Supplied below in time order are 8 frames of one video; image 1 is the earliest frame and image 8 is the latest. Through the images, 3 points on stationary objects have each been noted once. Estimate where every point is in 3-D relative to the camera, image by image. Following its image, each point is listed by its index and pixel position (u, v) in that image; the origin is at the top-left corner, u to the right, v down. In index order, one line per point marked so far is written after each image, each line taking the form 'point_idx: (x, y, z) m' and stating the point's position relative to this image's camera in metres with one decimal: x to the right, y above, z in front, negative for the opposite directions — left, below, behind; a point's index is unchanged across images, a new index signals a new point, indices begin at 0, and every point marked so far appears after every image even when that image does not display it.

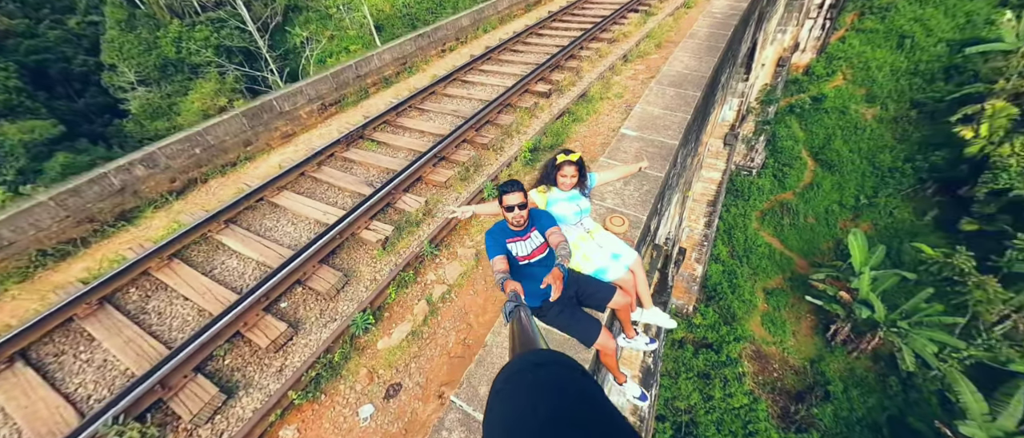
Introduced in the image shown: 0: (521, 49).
0: (+0.2, +4.4, +8.9) m
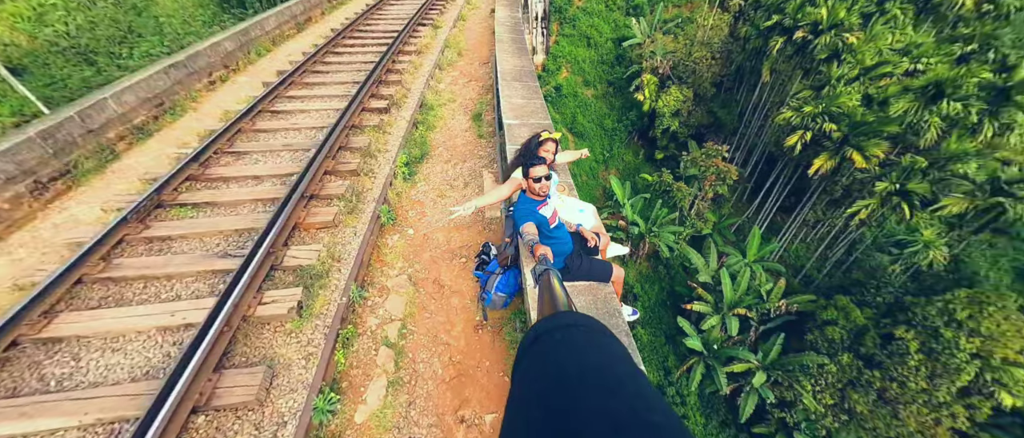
0: (-4.4, +3.5, +8.2) m
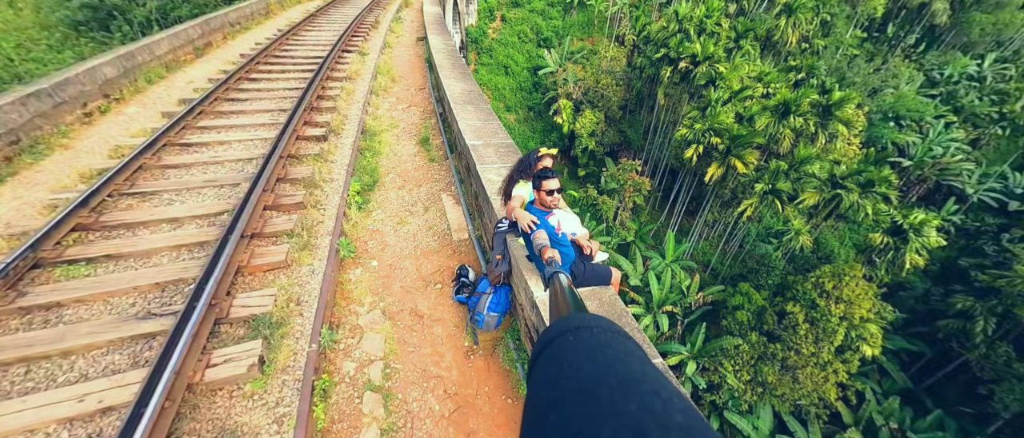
0: (-5.7, +2.6, +7.4) m
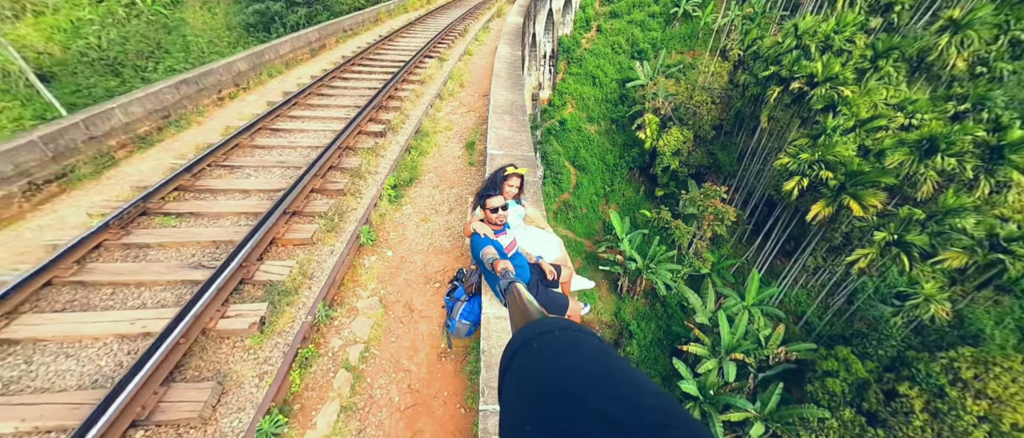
0: (-4.5, +3.1, +8.5) m
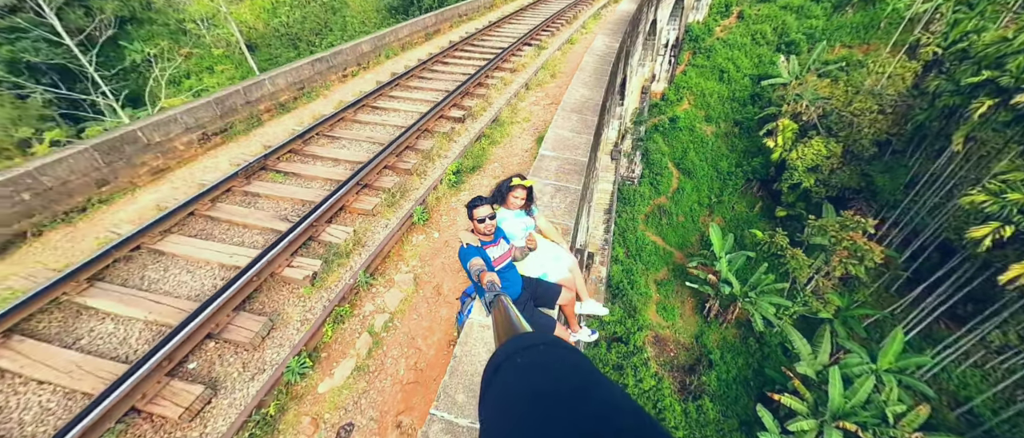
0: (-2.2, +3.8, +9.2) m
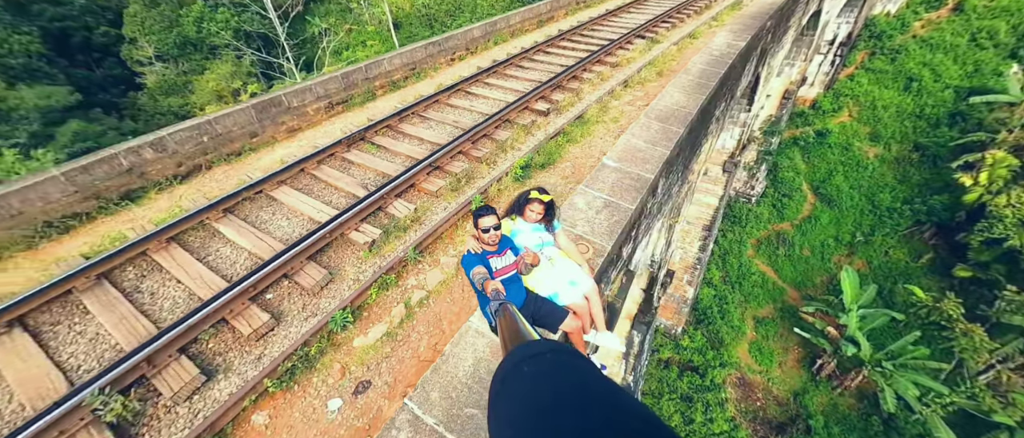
0: (+0.4, +4.1, +9.2) m
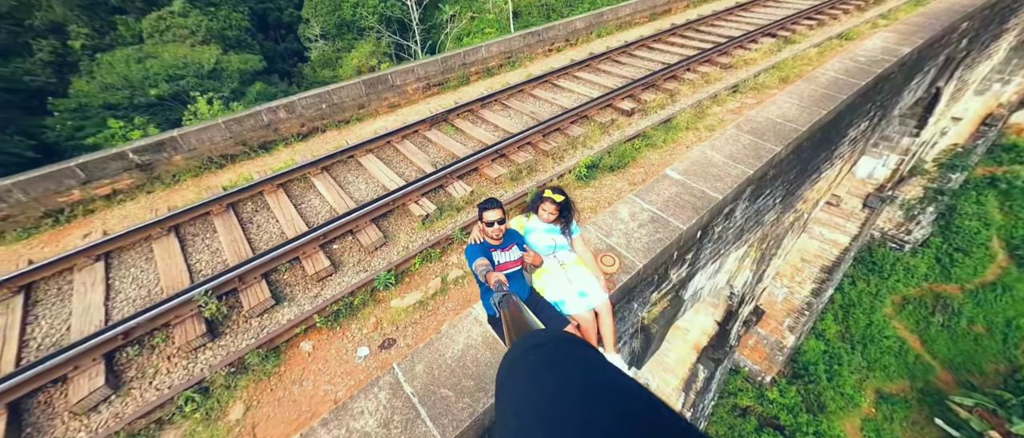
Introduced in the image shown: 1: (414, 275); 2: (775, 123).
0: (+2.8, +4.0, +8.7) m
1: (-1.3, -0.7, +4.5) m
2: (+3.5, +1.3, +4.5) m
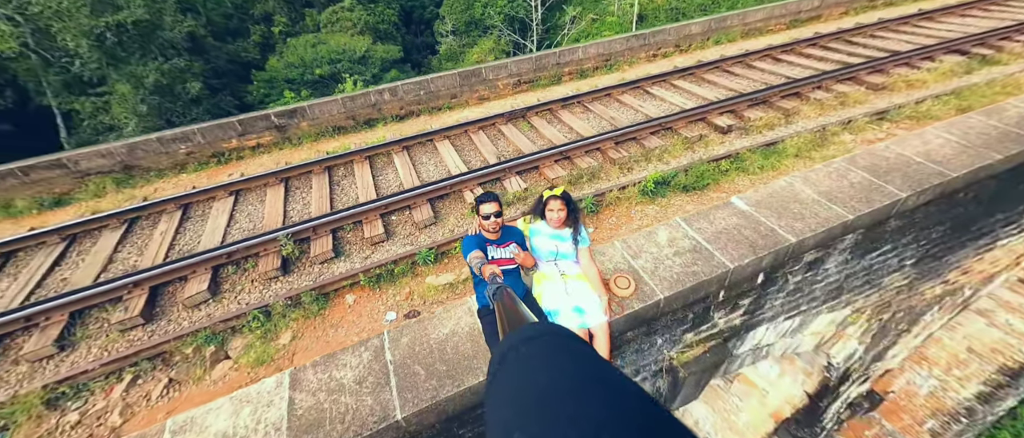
0: (+5.0, +3.3, +7.6) m
1: (-0.8, -0.5, +4.7) m
2: (+4.1, +0.6, +3.4) m
